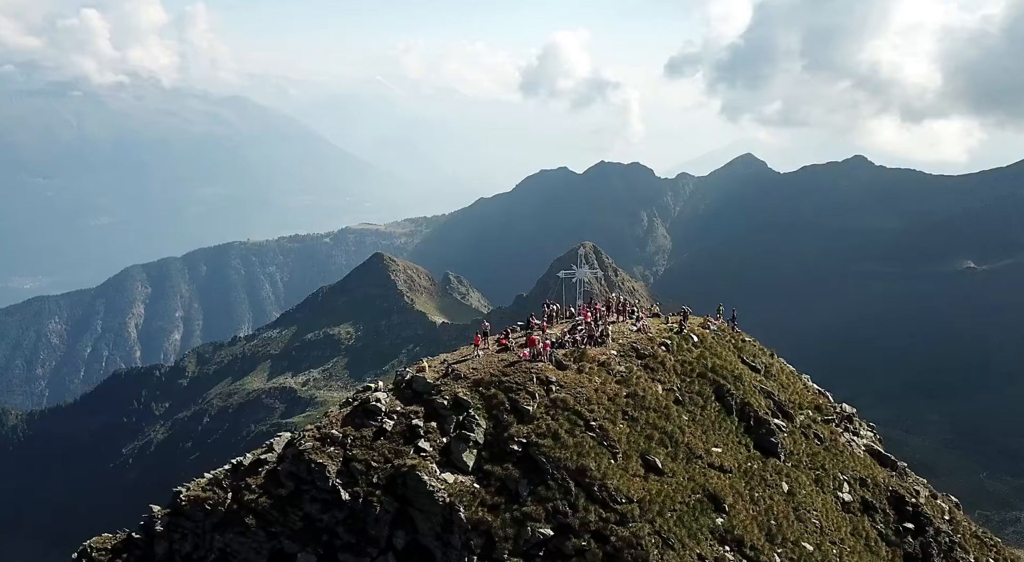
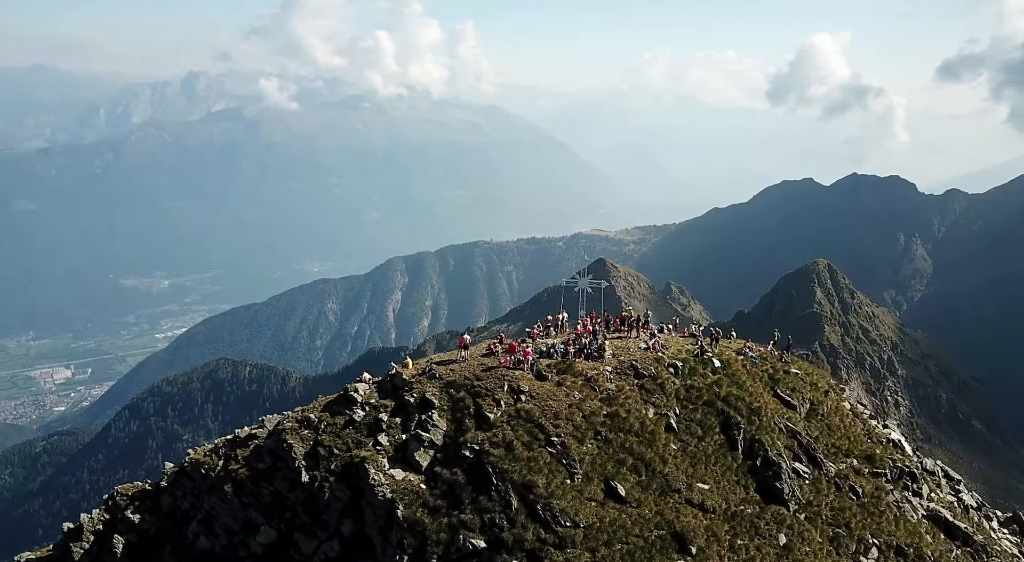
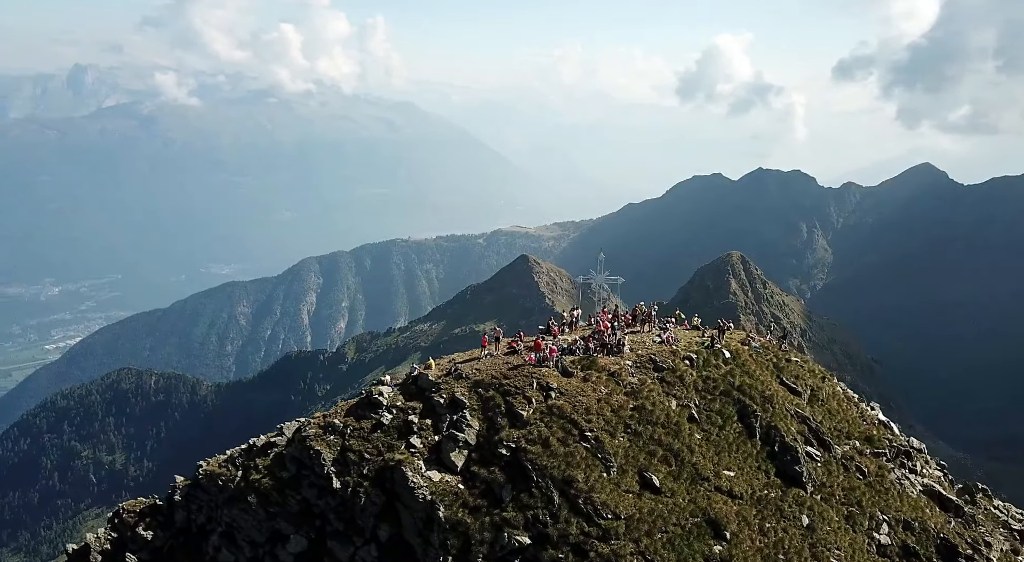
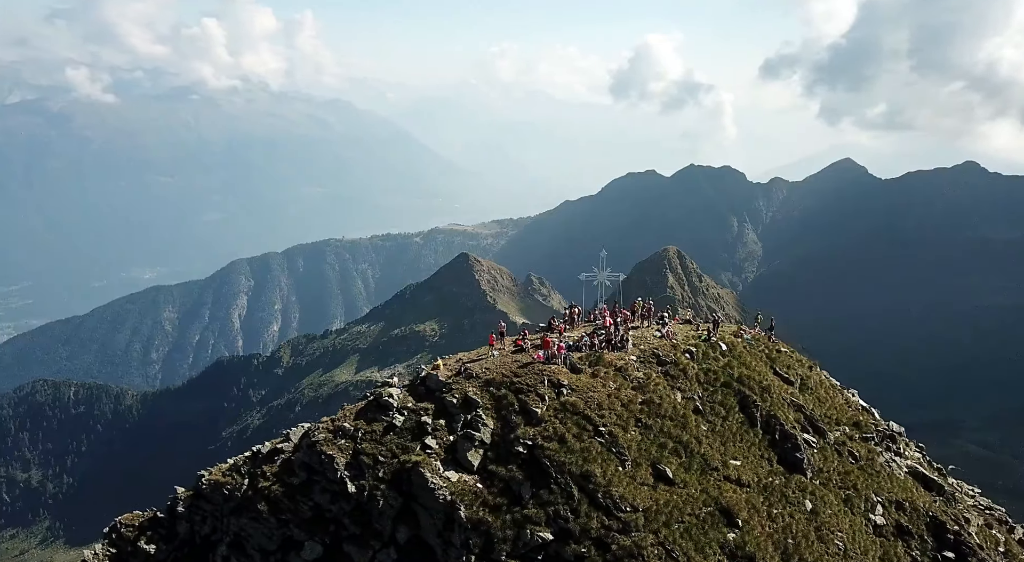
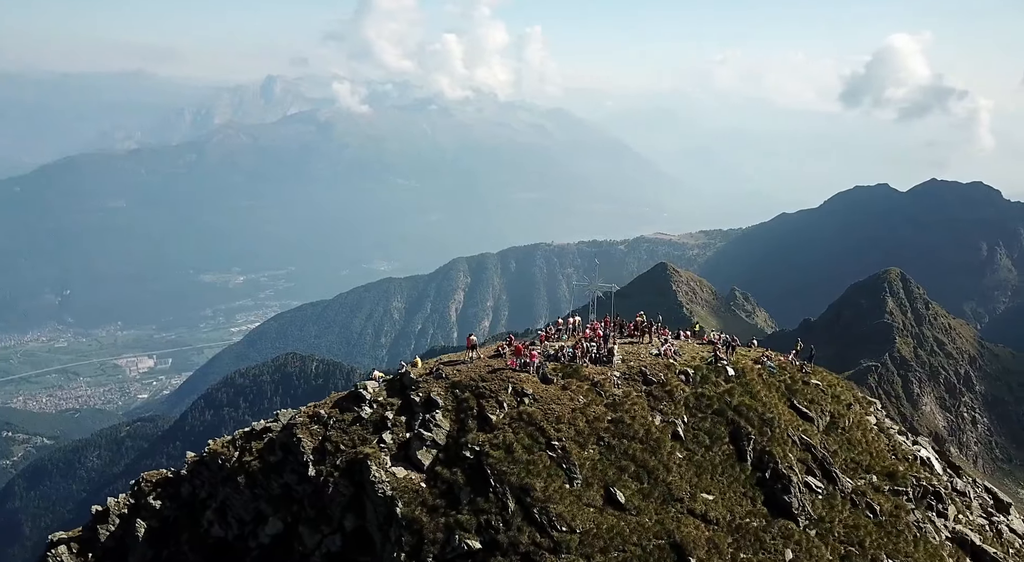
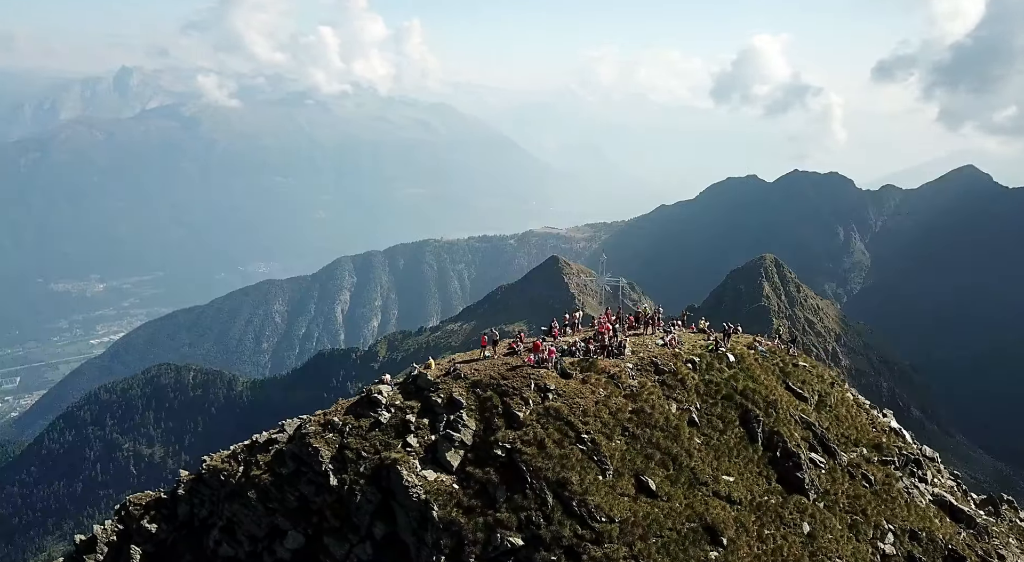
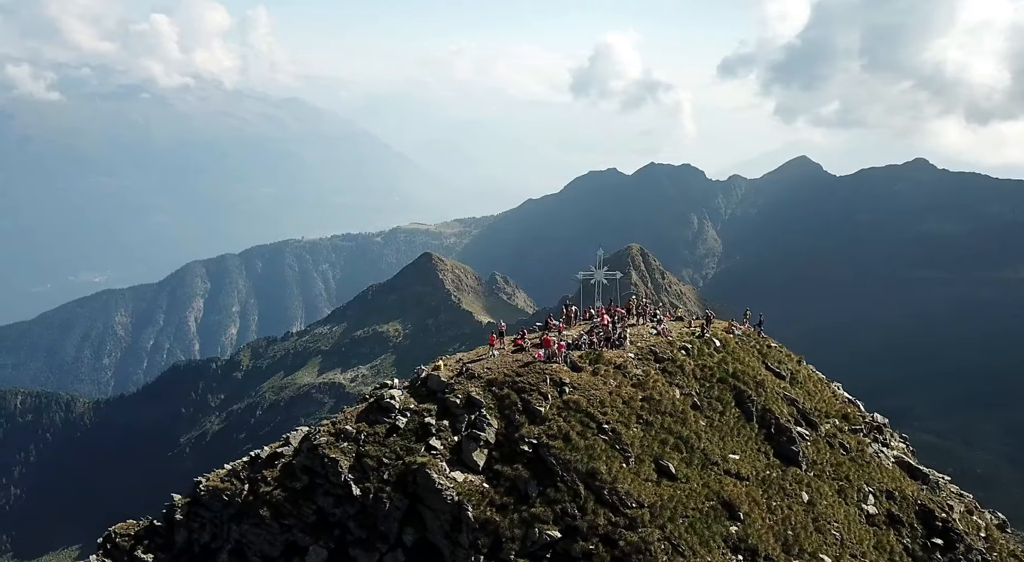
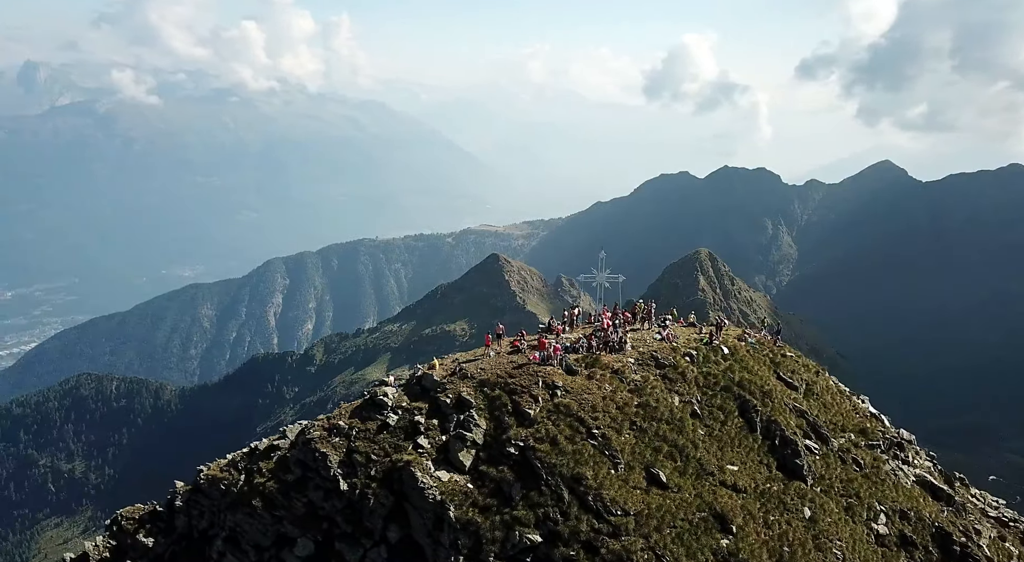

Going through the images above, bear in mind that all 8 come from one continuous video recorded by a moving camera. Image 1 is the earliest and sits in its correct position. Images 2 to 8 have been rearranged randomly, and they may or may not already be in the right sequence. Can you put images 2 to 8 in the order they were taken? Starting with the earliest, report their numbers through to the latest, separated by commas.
7, 4, 8, 3, 6, 2, 5
